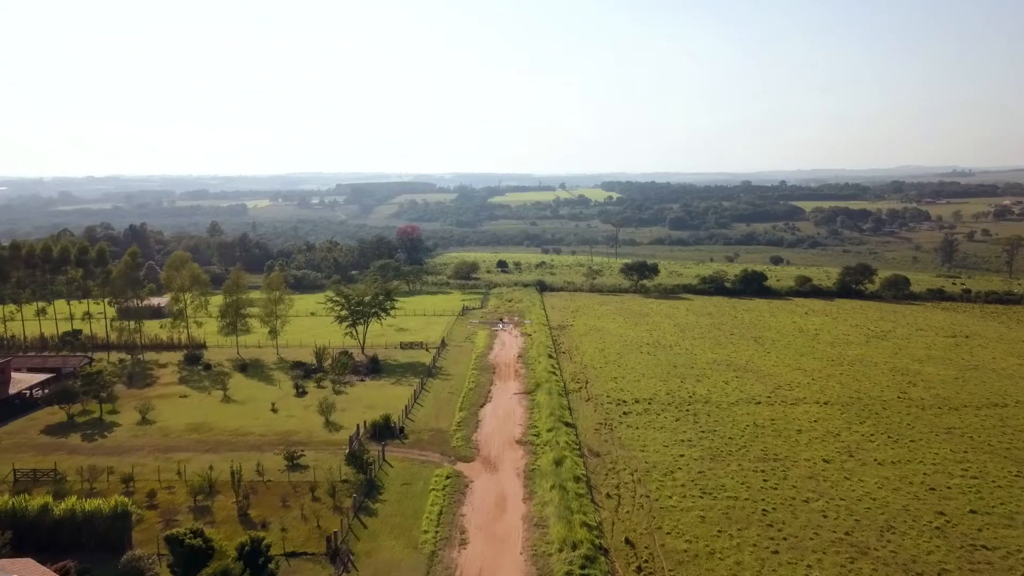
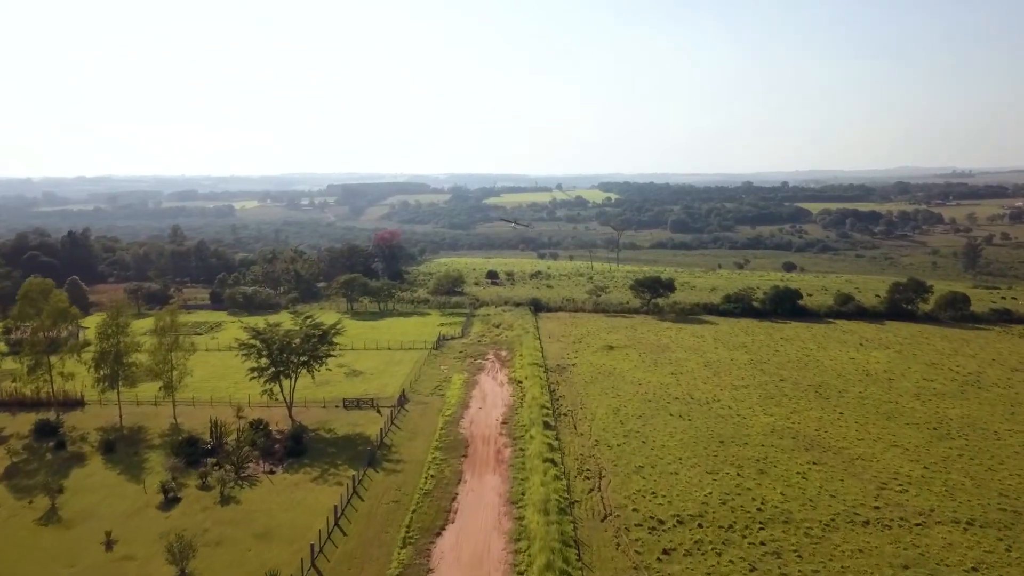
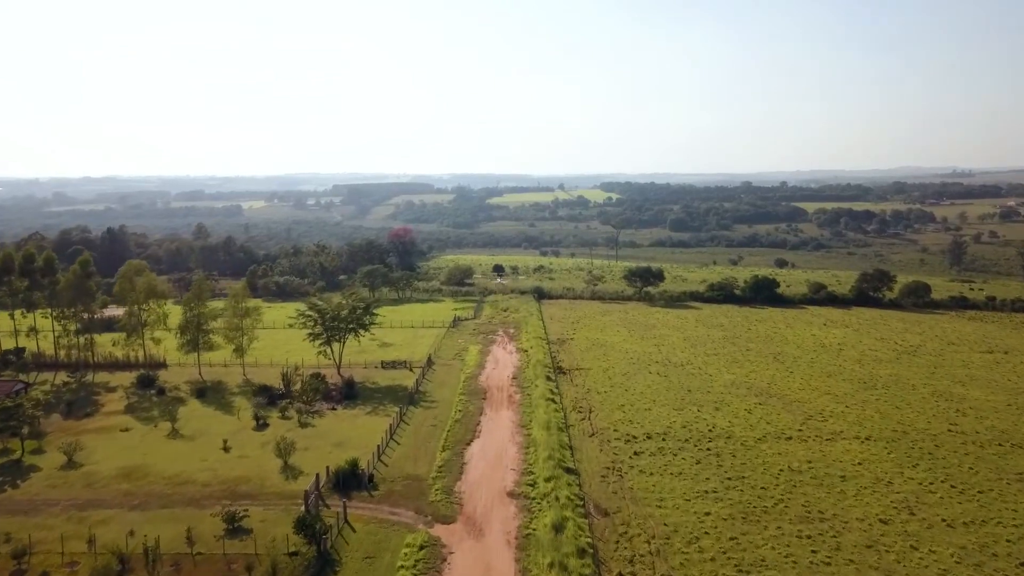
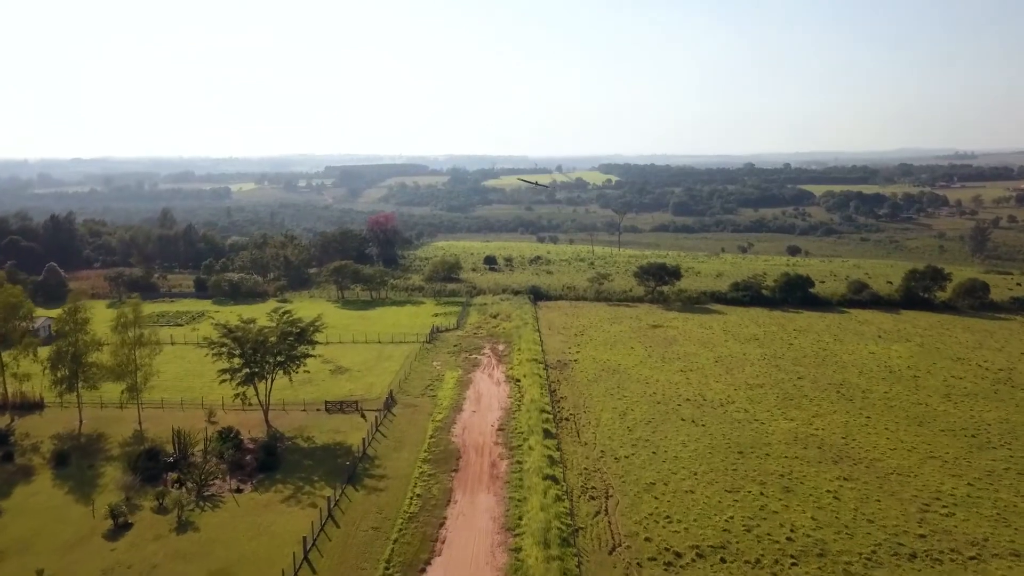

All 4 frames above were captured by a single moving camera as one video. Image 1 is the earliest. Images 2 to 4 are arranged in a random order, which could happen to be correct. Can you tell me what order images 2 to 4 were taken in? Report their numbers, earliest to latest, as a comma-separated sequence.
3, 2, 4
